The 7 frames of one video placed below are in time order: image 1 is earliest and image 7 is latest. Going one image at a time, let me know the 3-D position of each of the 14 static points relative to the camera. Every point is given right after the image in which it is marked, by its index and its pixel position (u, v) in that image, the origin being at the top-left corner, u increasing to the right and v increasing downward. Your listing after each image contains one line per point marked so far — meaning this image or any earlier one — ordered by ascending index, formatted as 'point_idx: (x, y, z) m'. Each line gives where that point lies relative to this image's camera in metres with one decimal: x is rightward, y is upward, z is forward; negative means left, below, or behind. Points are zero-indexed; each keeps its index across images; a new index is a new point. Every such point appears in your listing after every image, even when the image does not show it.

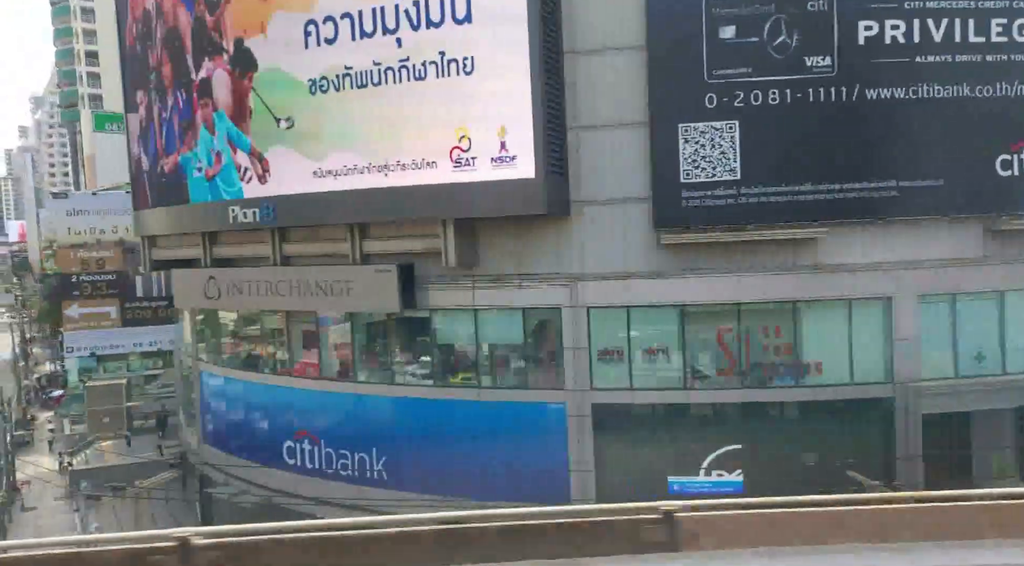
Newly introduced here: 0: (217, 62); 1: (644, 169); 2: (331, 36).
0: (-4.7, +3.5, +13.3) m
1: (+1.8, +1.6, +11.5) m
2: (-2.5, +3.5, +11.8) m
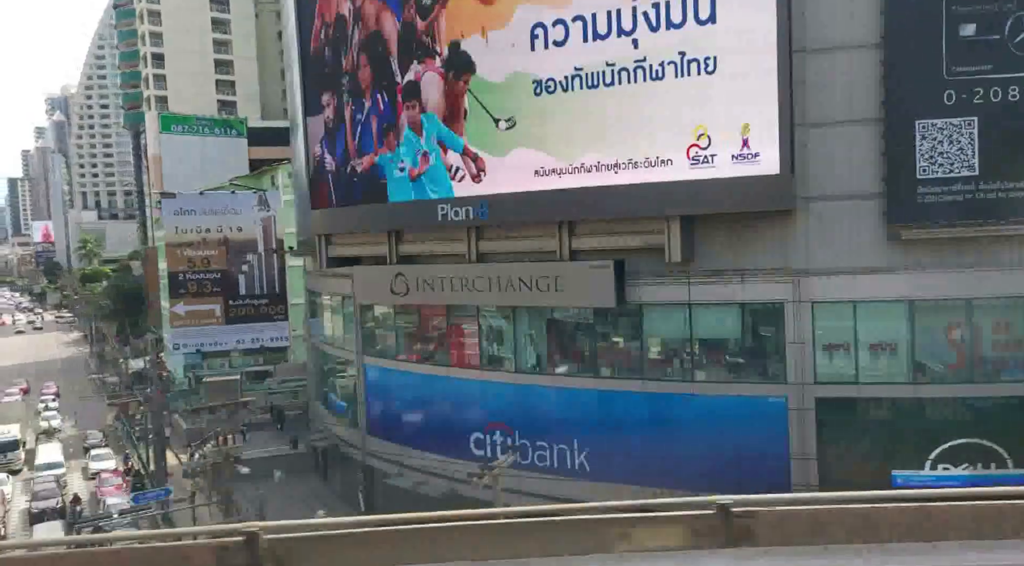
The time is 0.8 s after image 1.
0: (-1.4, +3.6, +13.7) m
1: (+5.0, +1.6, +11.6) m
2: (+0.7, +3.5, +12.1) m
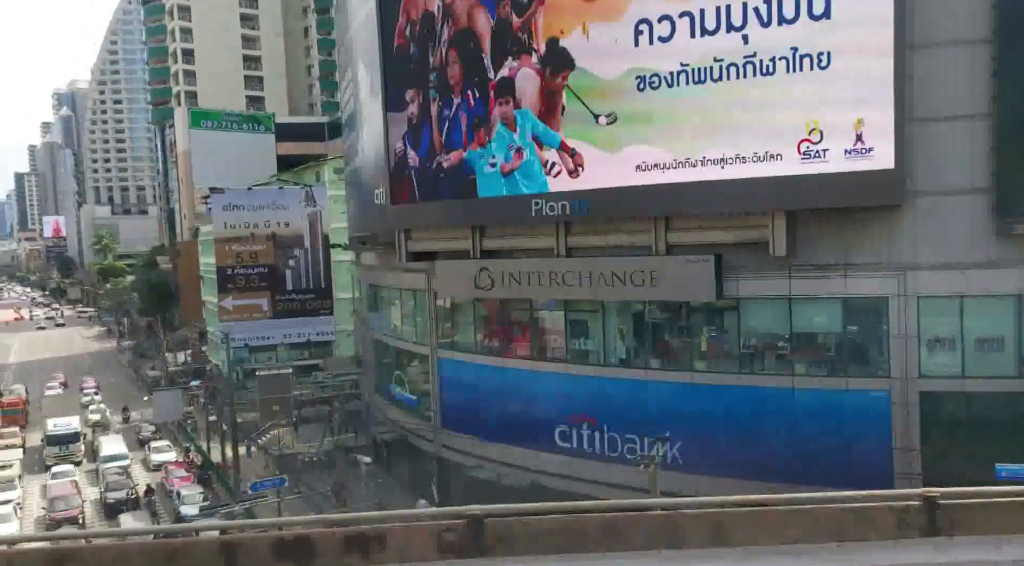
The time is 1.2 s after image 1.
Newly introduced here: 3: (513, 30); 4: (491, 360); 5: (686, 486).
0: (+0.2, +3.7, +13.8) m
1: (+6.6, +1.7, +11.7) m
2: (+2.2, +3.6, +12.2) m
3: (0.0, +4.2, +13.9) m
4: (-0.4, -1.5, +16.8) m
5: (+2.9, -3.4, +14.0) m
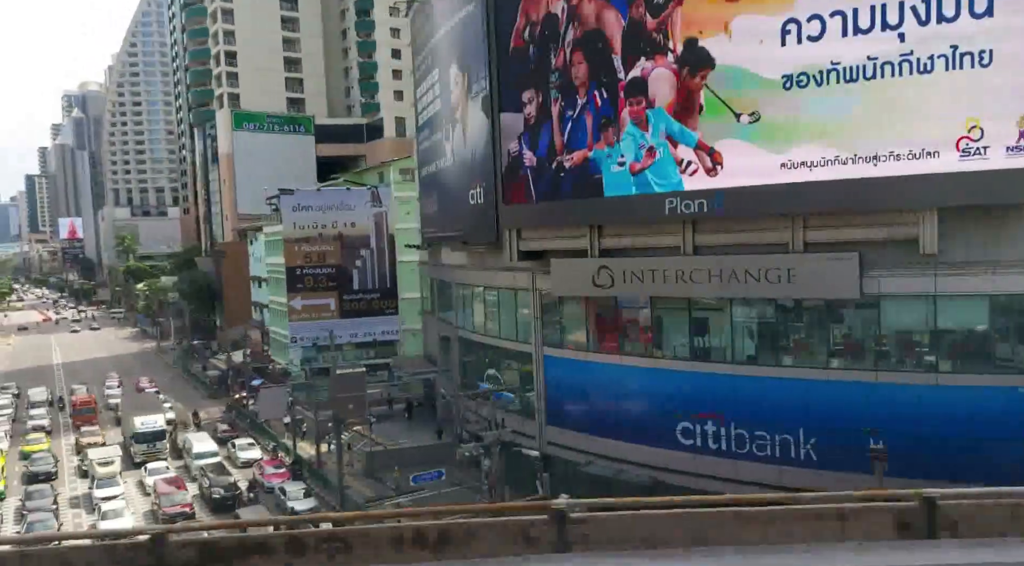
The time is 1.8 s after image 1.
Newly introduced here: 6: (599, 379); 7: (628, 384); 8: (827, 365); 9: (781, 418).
0: (+2.4, +3.7, +14.0) m
1: (+8.8, +1.8, +11.7) m
2: (+4.5, +3.7, +12.3) m
3: (+2.3, +4.3, +14.1) m
4: (+1.9, -1.5, +16.9) m
5: (+5.2, -3.4, +14.1) m
6: (+1.7, -2.0, +17.2) m
7: (+2.3, -2.0, +16.6) m
8: (+5.2, -1.4, +13.9) m
9: (+4.6, -2.3, +14.3) m
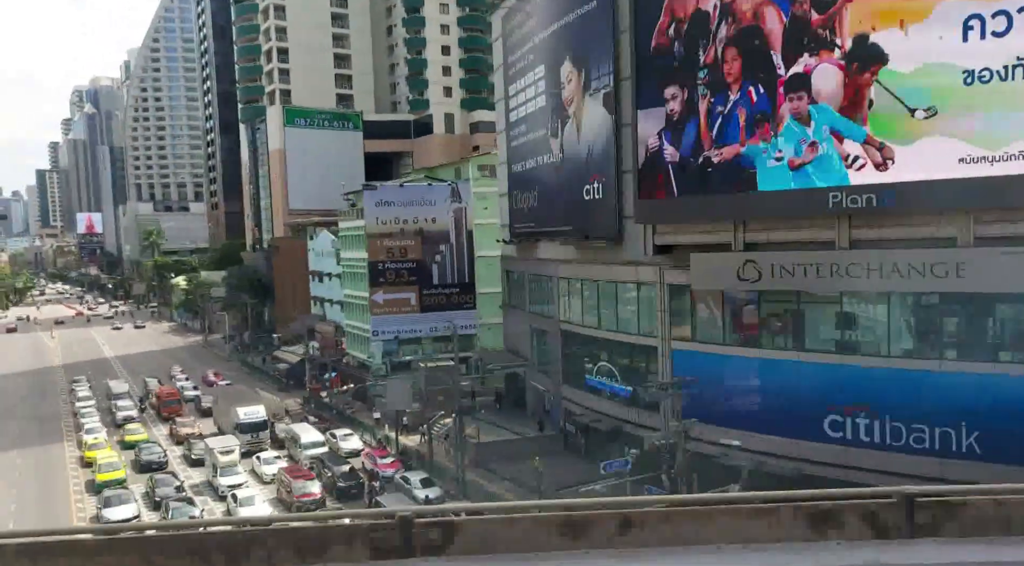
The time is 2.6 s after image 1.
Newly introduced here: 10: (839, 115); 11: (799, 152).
0: (+5.3, +3.8, +14.1) m
1: (+11.5, +1.8, +11.7) m
2: (+7.2, +3.8, +12.4) m
3: (+5.1, +4.4, +14.2) m
4: (+4.8, -1.4, +17.1) m
5: (+8.0, -3.3, +14.2) m
6: (+4.6, -1.9, +17.4) m
7: (+5.2, -1.9, +16.8) m
8: (+8.0, -1.3, +14.0) m
9: (+7.4, -2.2, +14.5) m
10: (+5.5, +2.8, +14.1) m
11: (+5.0, +2.3, +14.6) m
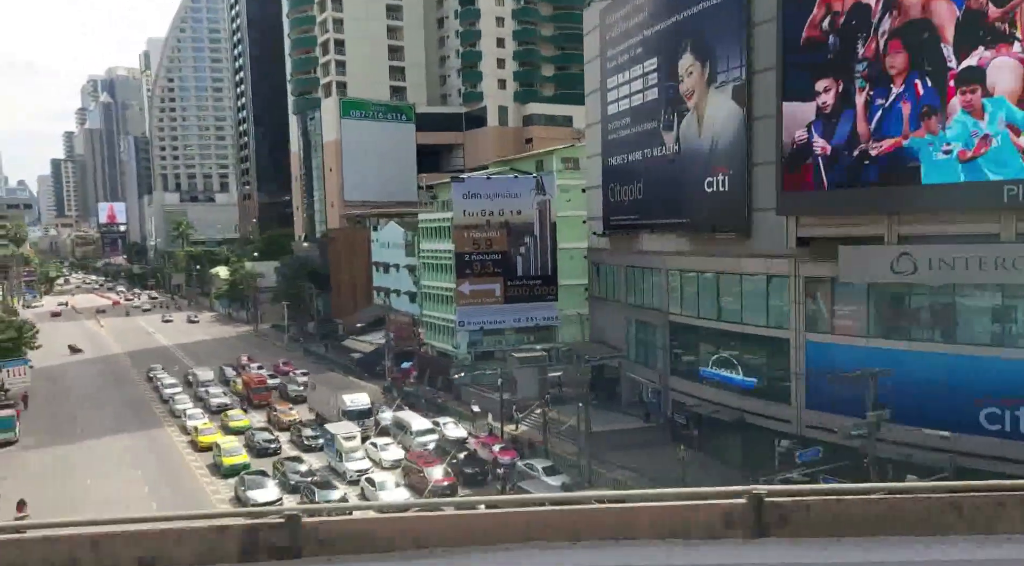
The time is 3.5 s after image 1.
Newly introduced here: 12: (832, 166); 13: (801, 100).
0: (+8.3, +3.9, +14.2) m
1: (+14.5, +1.9, +11.5) m
2: (+10.2, +3.8, +12.4) m
3: (+8.1, +4.5, +14.3) m
4: (+7.8, -1.2, +17.2) m
5: (+10.9, -3.2, +14.2) m
6: (+7.7, -1.7, +17.5) m
7: (+8.2, -1.7, +16.9) m
8: (+11.0, -1.2, +14.0) m
9: (+10.4, -2.1, +14.5) m
10: (+8.5, +3.0, +14.1) m
11: (+8.0, +2.4, +14.7) m
12: (+6.5, +2.4, +16.9) m
13: (+6.0, +3.8, +17.3) m
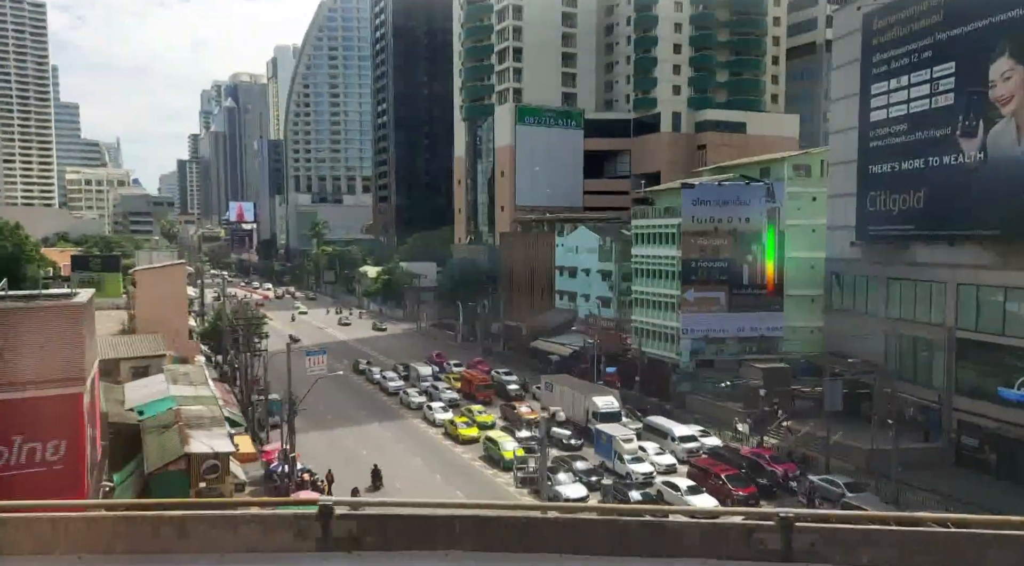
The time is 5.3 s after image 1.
0: (+15.0, +3.5, +12.6) m
1: (+20.7, +1.3, +9.2) m
2: (+16.6, +3.4, +10.6) m
3: (+14.8, +4.1, +12.8) m
4: (+14.8, -1.7, +15.7) m
5: (+17.4, -3.7, +12.3) m
6: (+14.7, -2.1, +16.0) m
7: (+15.1, -2.2, +15.3) m
8: (+17.5, -1.7, +12.1) m
9: (+16.9, -2.6, +12.6) m
10: (+15.2, +2.5, +12.6) m
11: (+14.8, +2.0, +13.2) m
12: (+13.5, +2.0, +15.6) m
13: (+13.2, +3.4, +16.1) m
